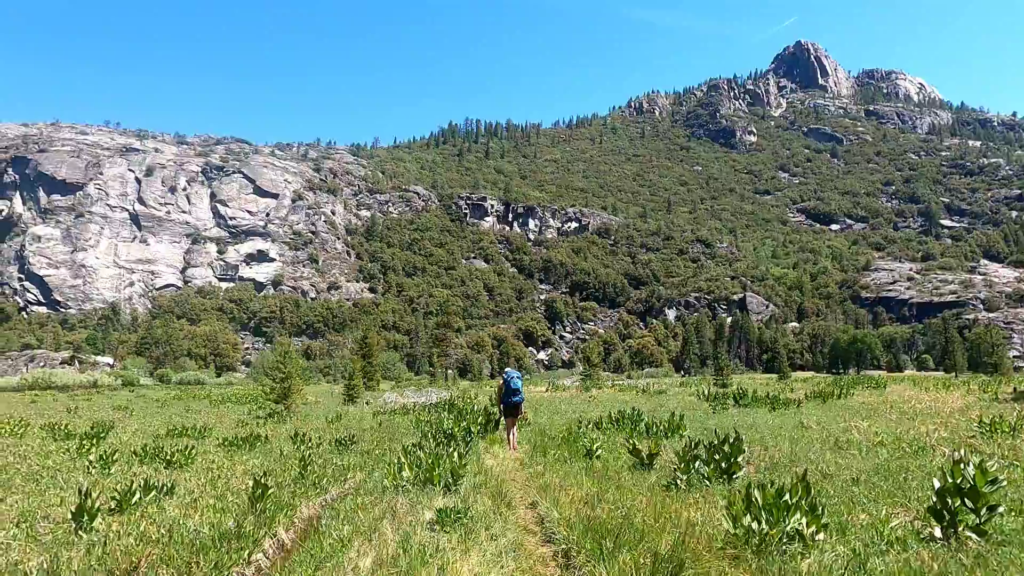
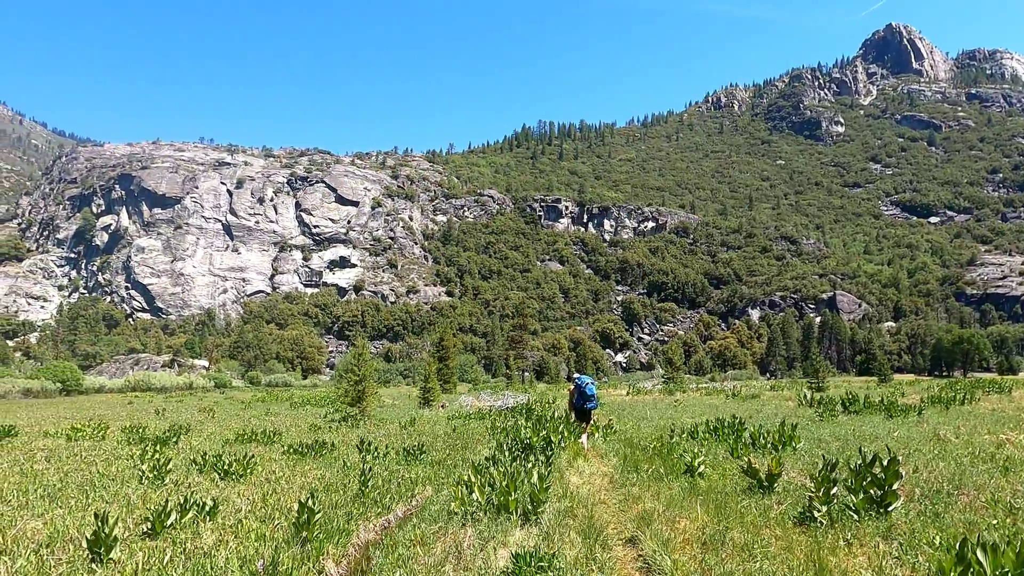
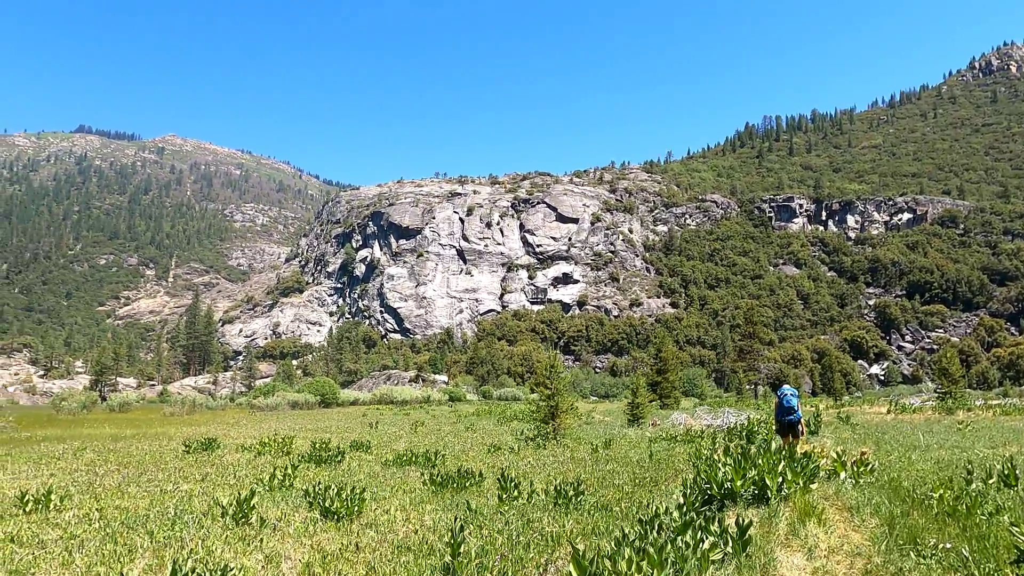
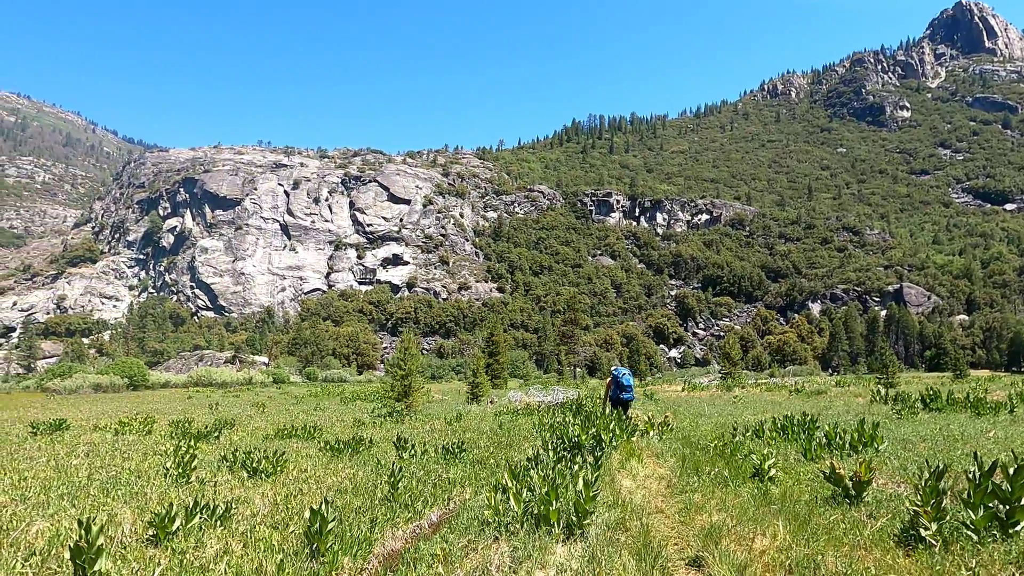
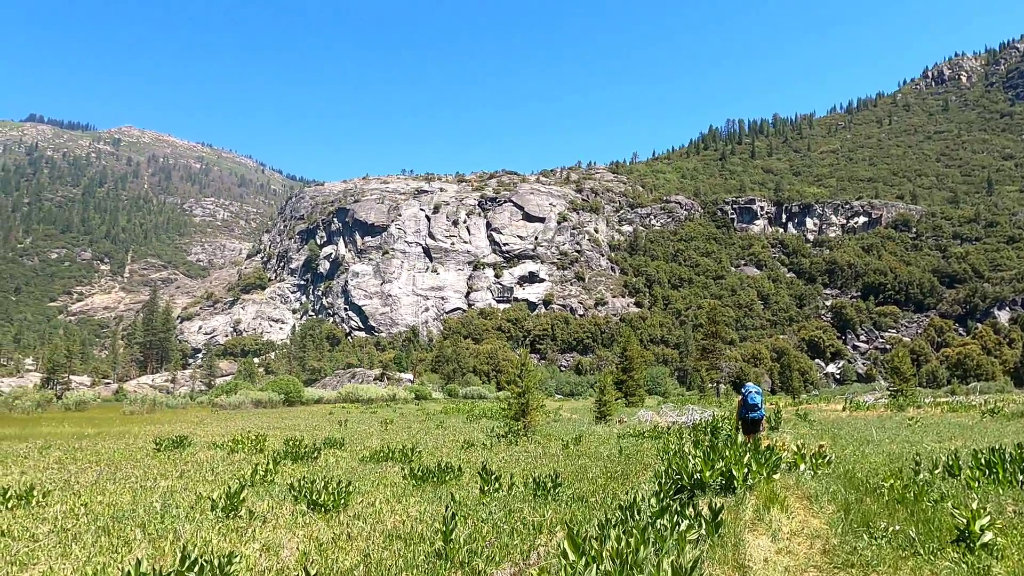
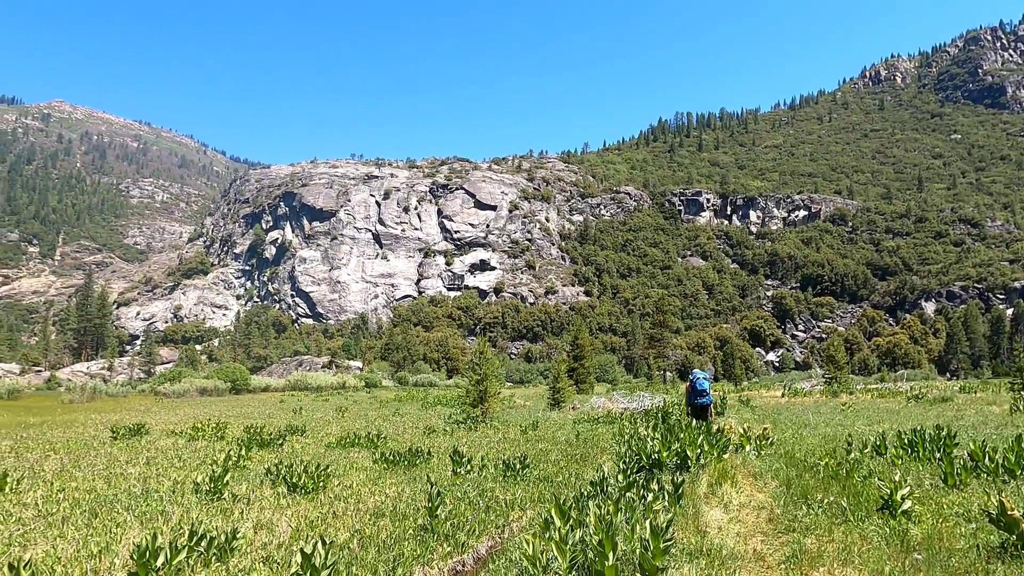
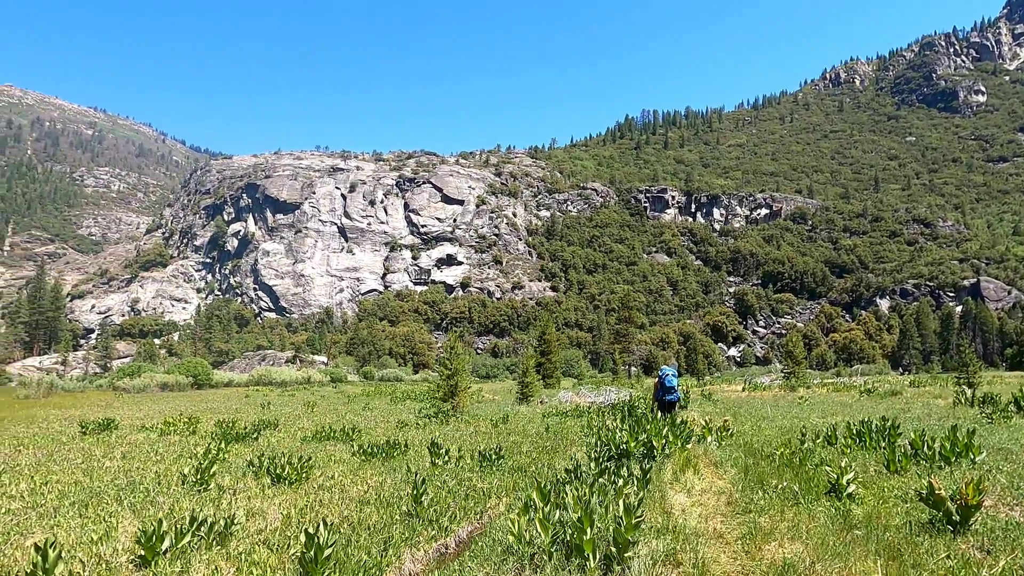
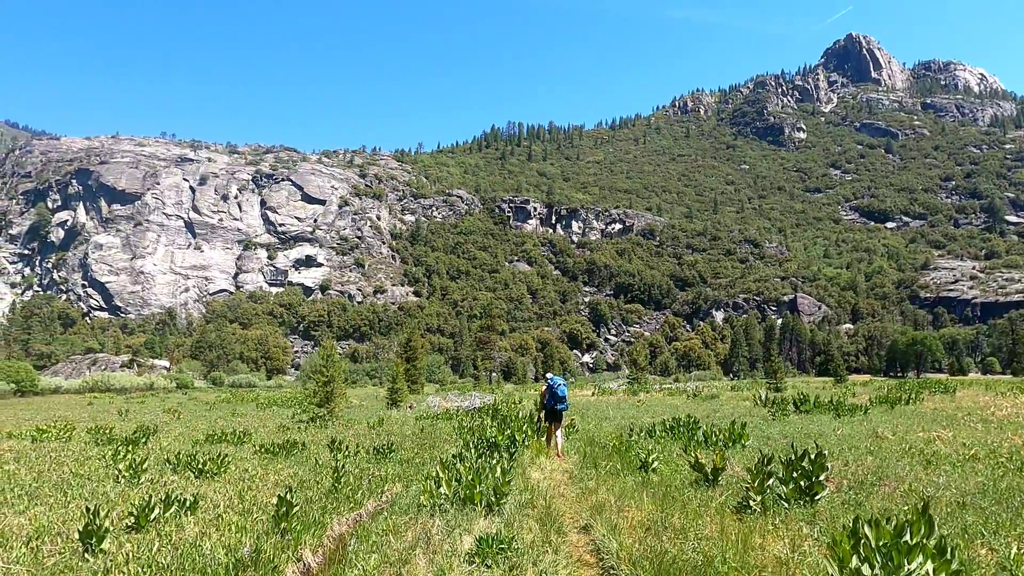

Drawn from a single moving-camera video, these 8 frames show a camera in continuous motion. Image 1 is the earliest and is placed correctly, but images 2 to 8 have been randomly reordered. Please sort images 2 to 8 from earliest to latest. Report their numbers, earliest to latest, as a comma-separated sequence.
8, 2, 4, 7, 6, 5, 3
